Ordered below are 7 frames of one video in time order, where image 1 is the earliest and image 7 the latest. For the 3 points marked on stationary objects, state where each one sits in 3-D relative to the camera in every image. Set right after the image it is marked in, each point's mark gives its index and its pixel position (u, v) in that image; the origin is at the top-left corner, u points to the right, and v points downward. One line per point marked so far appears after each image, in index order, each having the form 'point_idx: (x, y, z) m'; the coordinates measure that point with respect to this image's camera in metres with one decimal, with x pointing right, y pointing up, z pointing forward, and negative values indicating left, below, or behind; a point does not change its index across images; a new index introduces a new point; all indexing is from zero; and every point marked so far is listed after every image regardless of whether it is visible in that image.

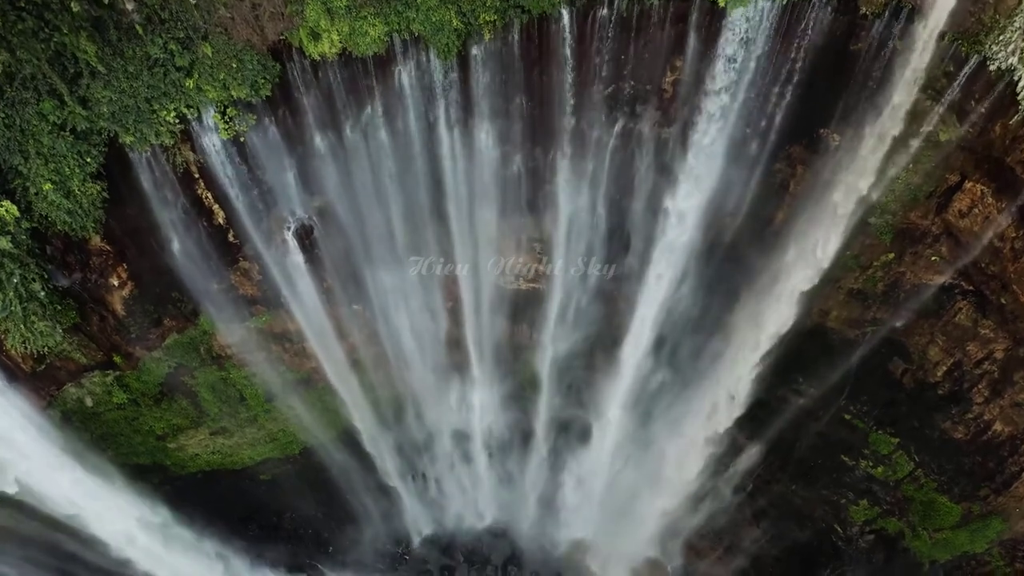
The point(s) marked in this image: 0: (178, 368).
0: (-5.5, -1.4, +11.0) m
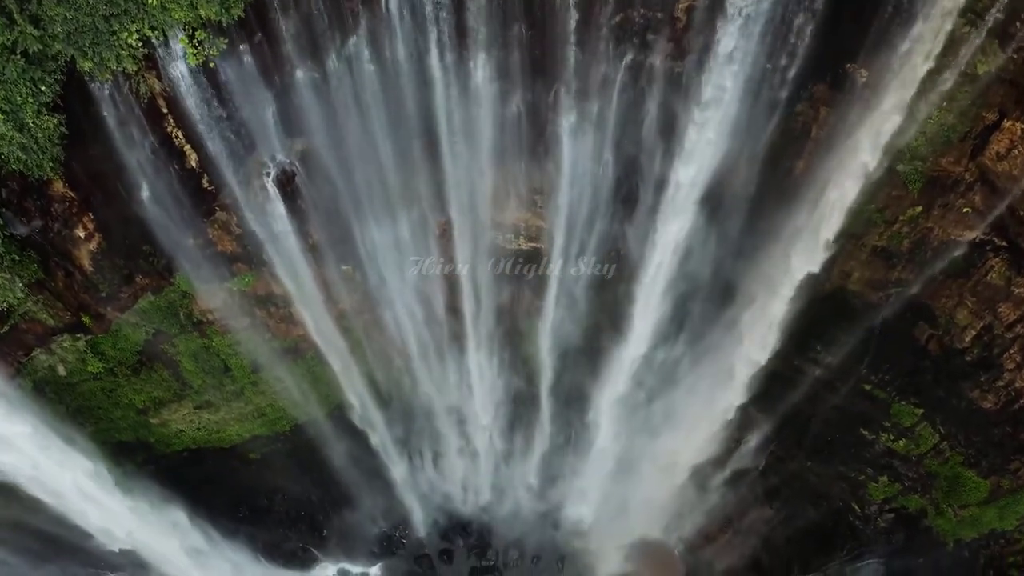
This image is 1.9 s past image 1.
0: (-5.5, -0.7, +10.3) m
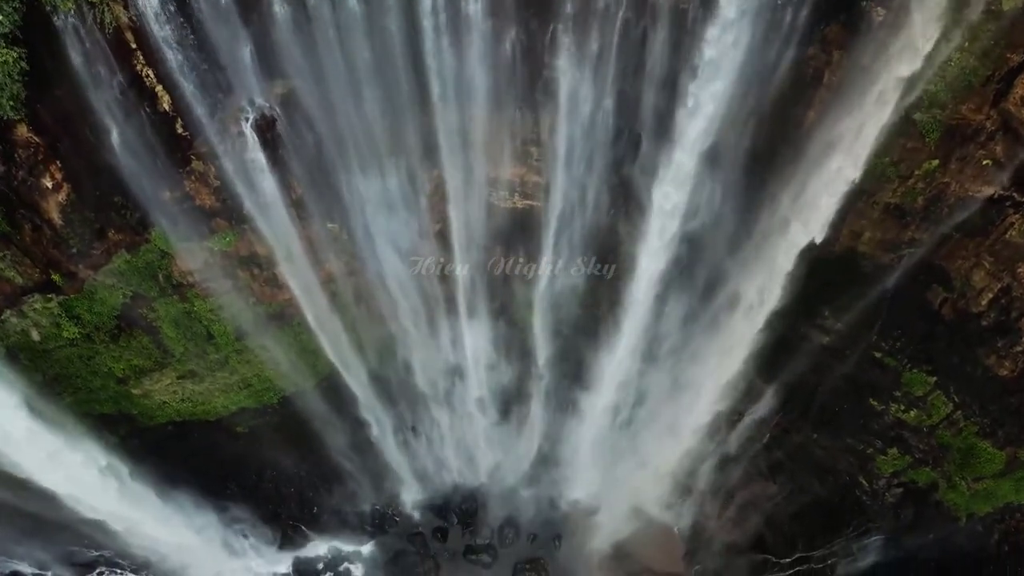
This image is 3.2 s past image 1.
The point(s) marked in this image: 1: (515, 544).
0: (-5.6, -0.2, +9.8) m
1: (+0.1, -5.1, +13.1) m
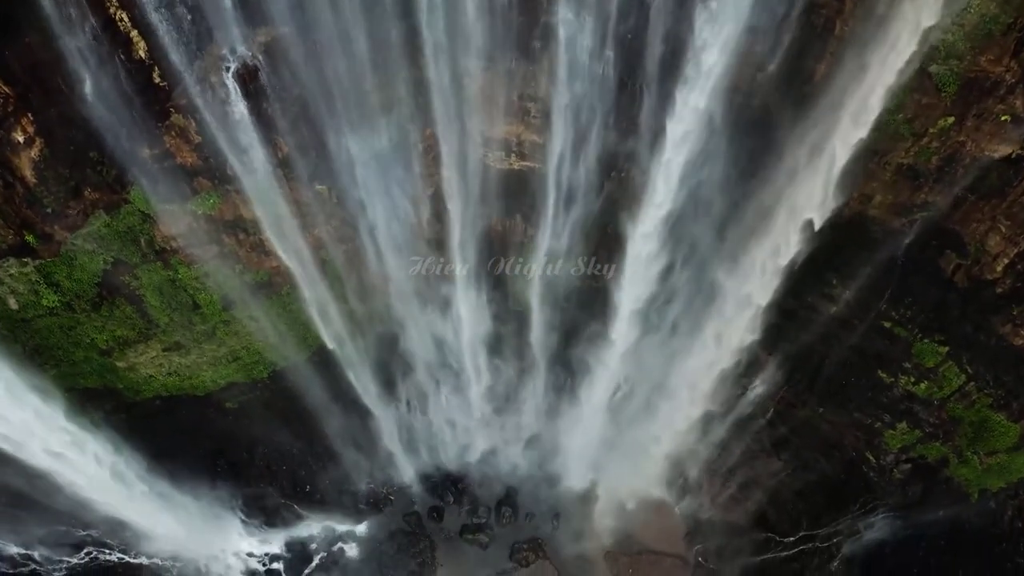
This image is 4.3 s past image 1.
0: (-5.7, +0.3, +9.4) m
1: (0.0, -4.6, +12.7) m
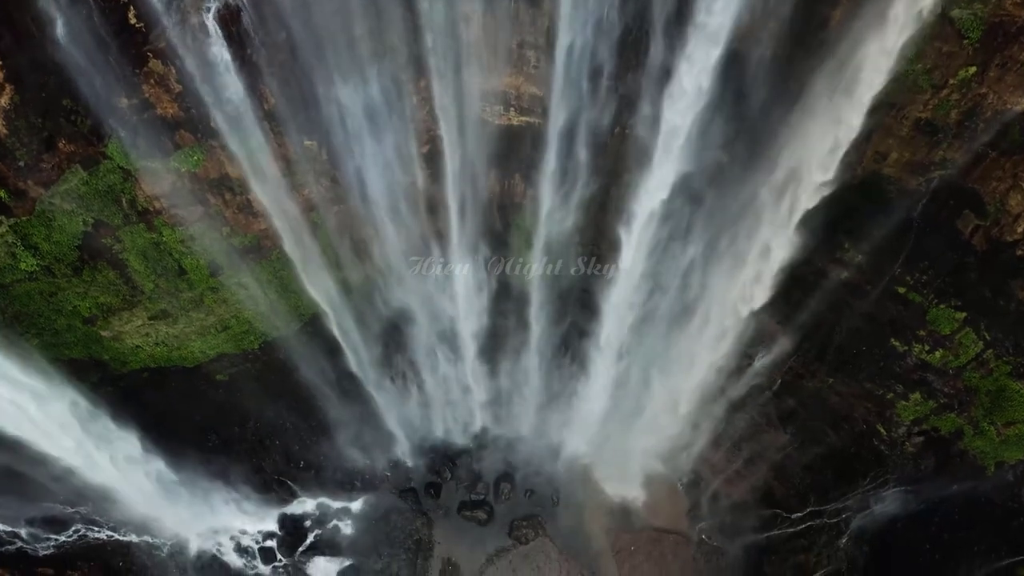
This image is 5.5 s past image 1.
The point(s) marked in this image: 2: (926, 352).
0: (-5.7, +0.8, +9.0) m
1: (0.0, -4.0, +12.4) m
2: (+6.3, -1.0, +10.0) m
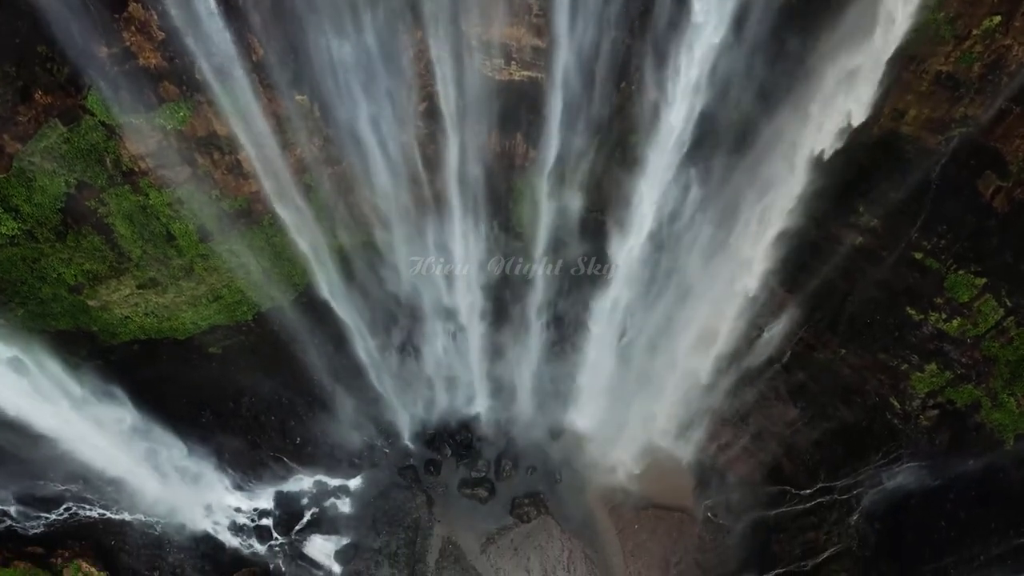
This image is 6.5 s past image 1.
0: (-5.7, +1.3, +8.7) m
1: (0.0, -3.5, +12.1) m
2: (+6.3, -0.5, +9.6) m
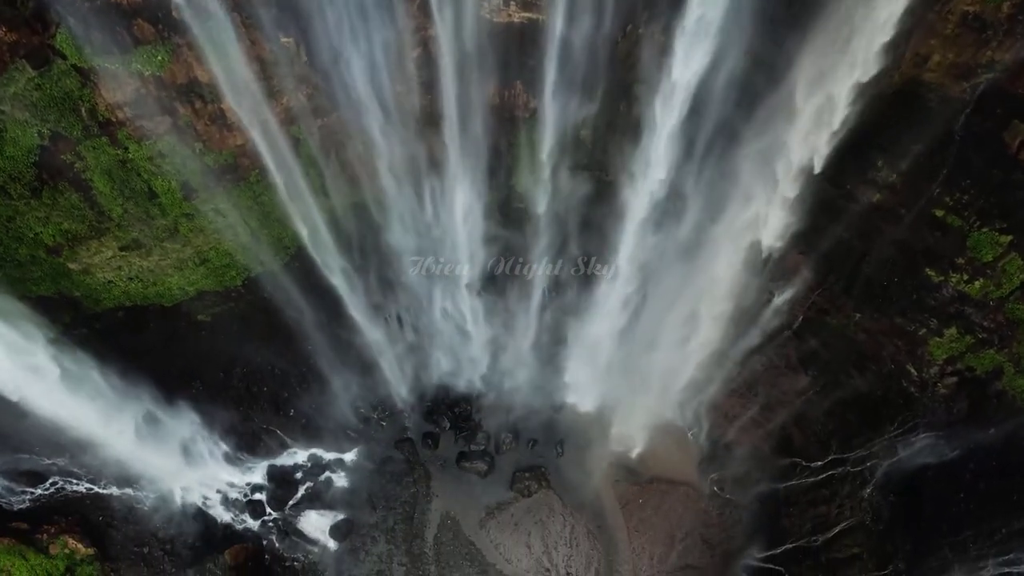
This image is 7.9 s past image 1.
0: (-5.7, +1.8, +8.2) m
1: (0.0, -2.9, +11.7) m
2: (+6.3, +0.1, +9.2) m
